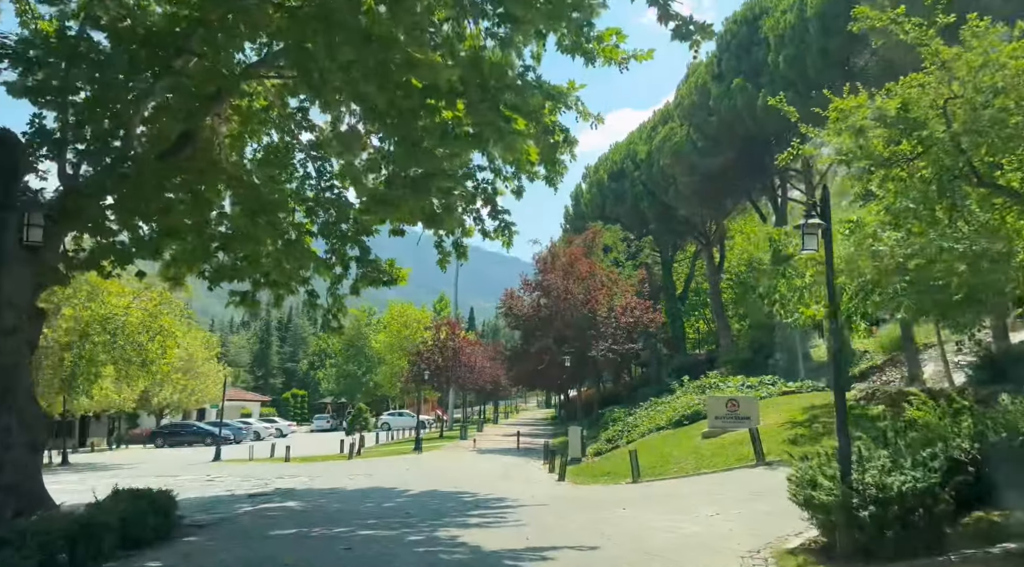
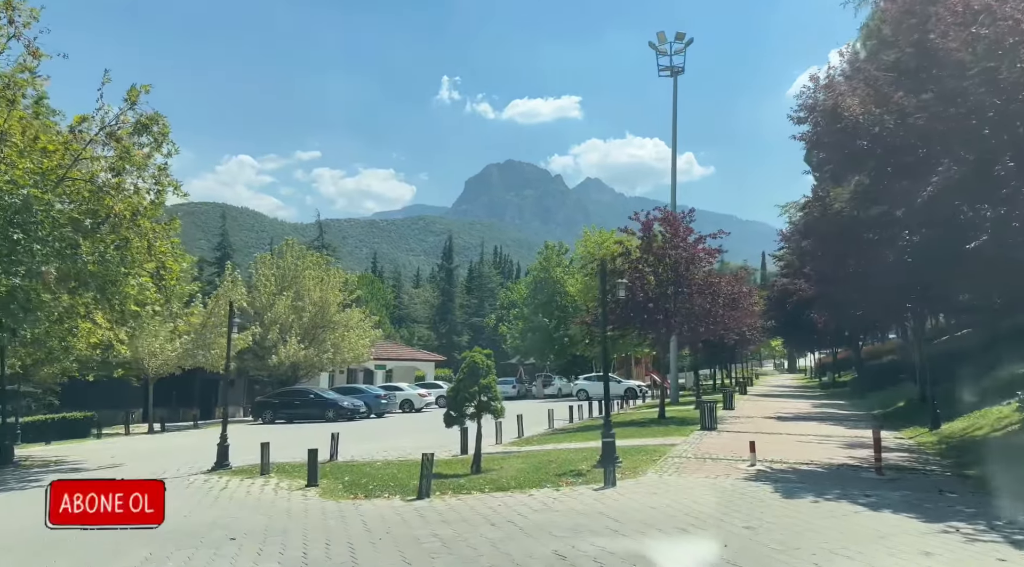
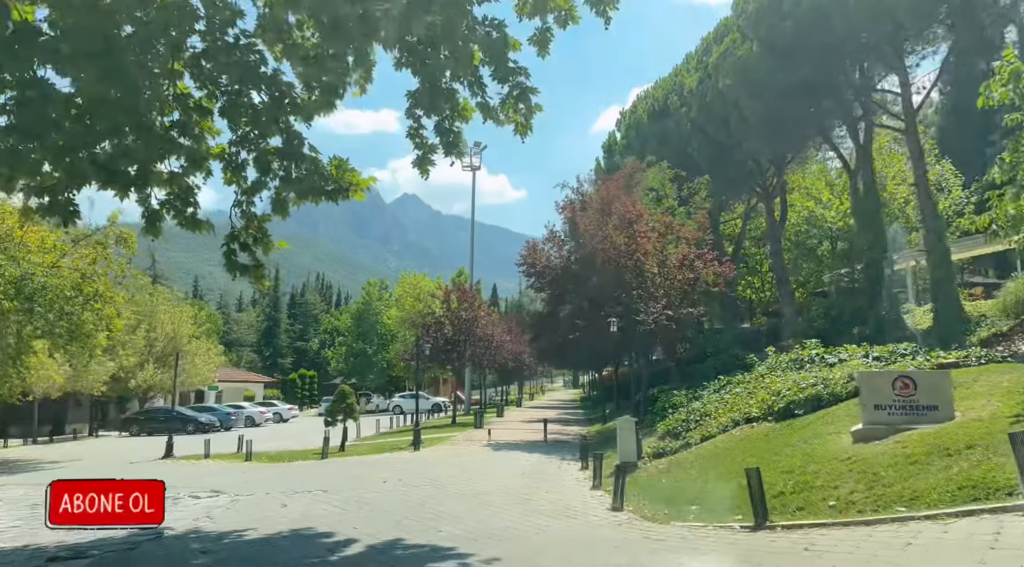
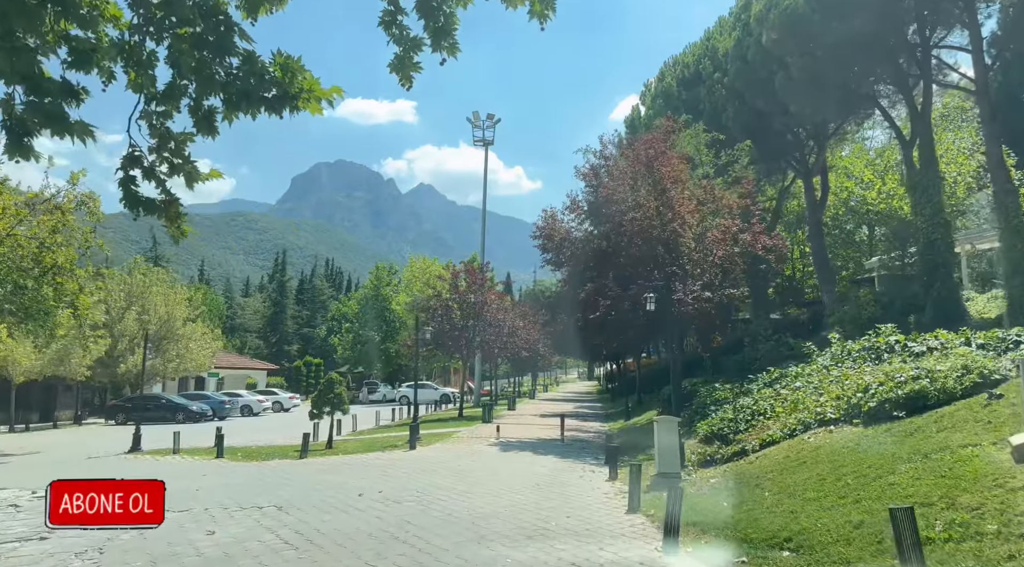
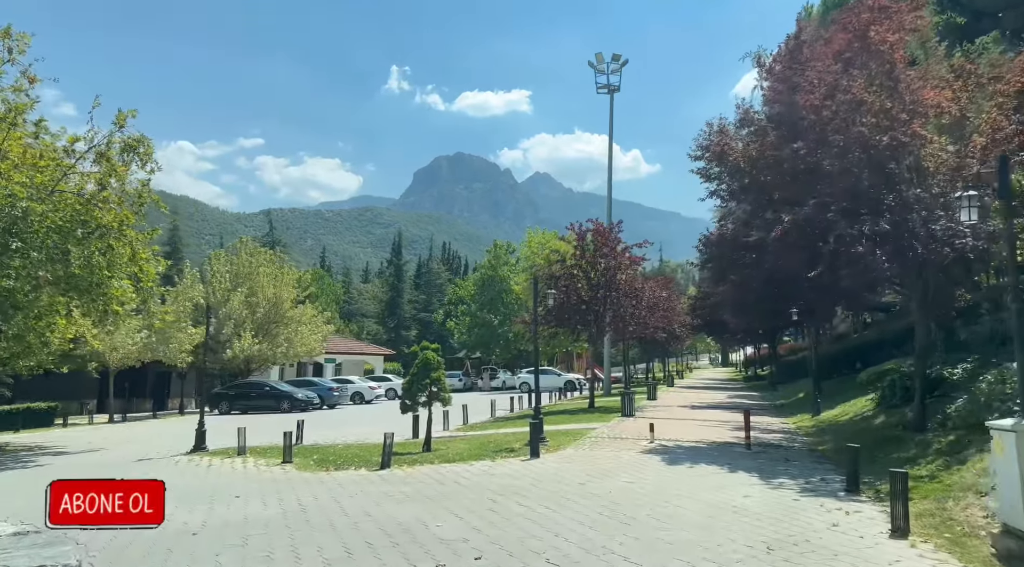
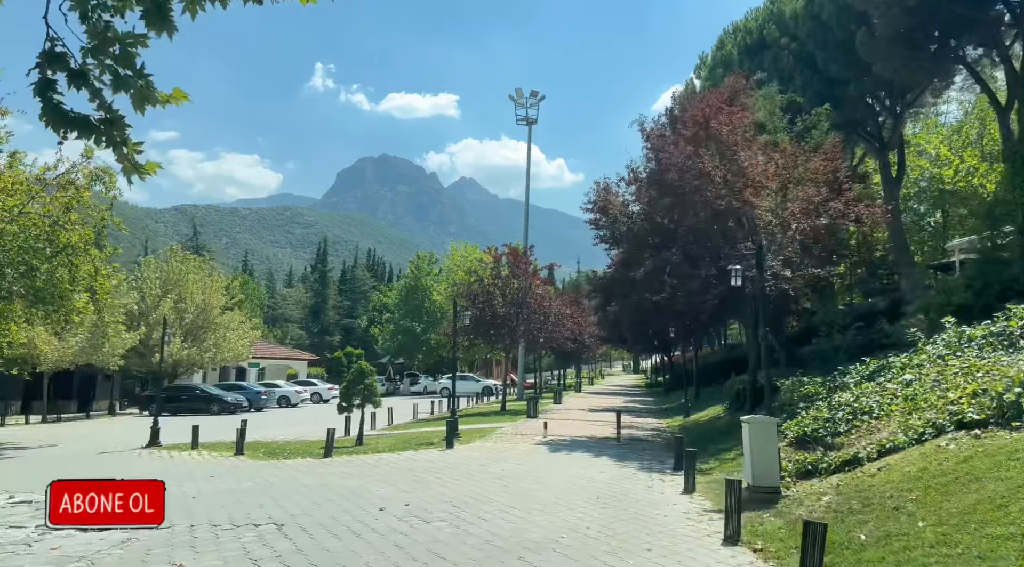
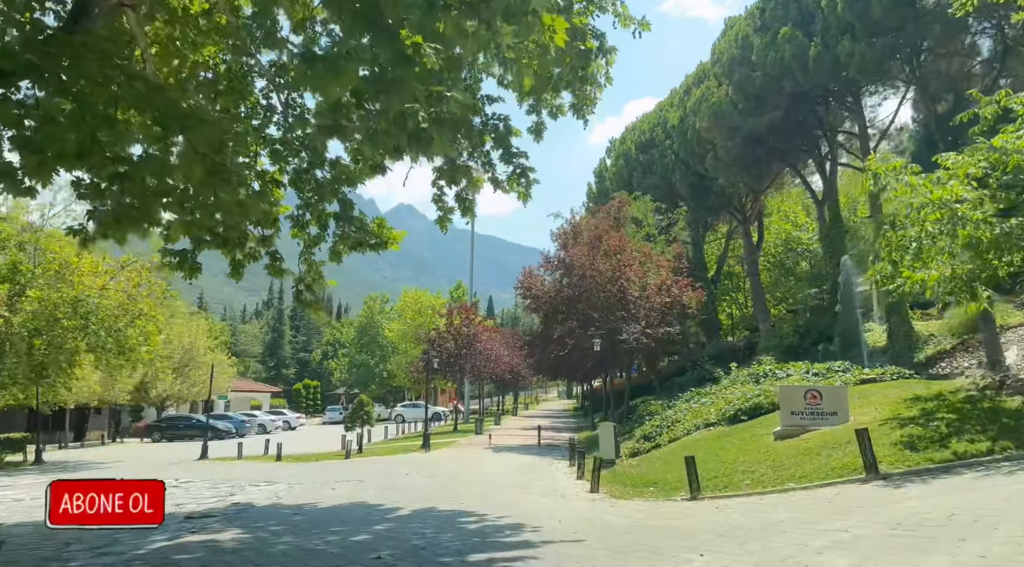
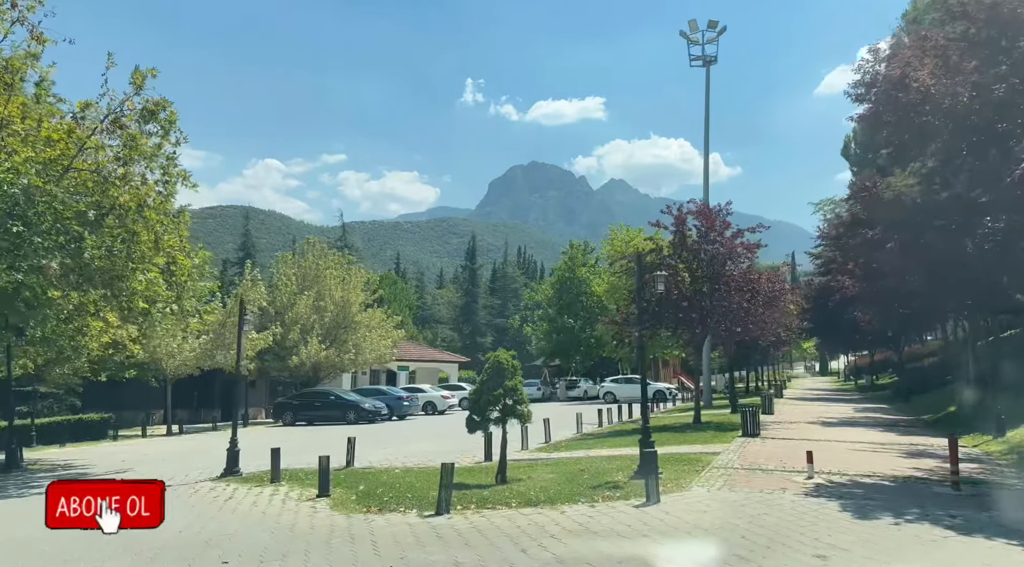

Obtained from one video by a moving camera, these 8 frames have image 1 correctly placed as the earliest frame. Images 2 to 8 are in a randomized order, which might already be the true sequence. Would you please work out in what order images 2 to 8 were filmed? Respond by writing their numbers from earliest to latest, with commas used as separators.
7, 3, 4, 6, 5, 2, 8
